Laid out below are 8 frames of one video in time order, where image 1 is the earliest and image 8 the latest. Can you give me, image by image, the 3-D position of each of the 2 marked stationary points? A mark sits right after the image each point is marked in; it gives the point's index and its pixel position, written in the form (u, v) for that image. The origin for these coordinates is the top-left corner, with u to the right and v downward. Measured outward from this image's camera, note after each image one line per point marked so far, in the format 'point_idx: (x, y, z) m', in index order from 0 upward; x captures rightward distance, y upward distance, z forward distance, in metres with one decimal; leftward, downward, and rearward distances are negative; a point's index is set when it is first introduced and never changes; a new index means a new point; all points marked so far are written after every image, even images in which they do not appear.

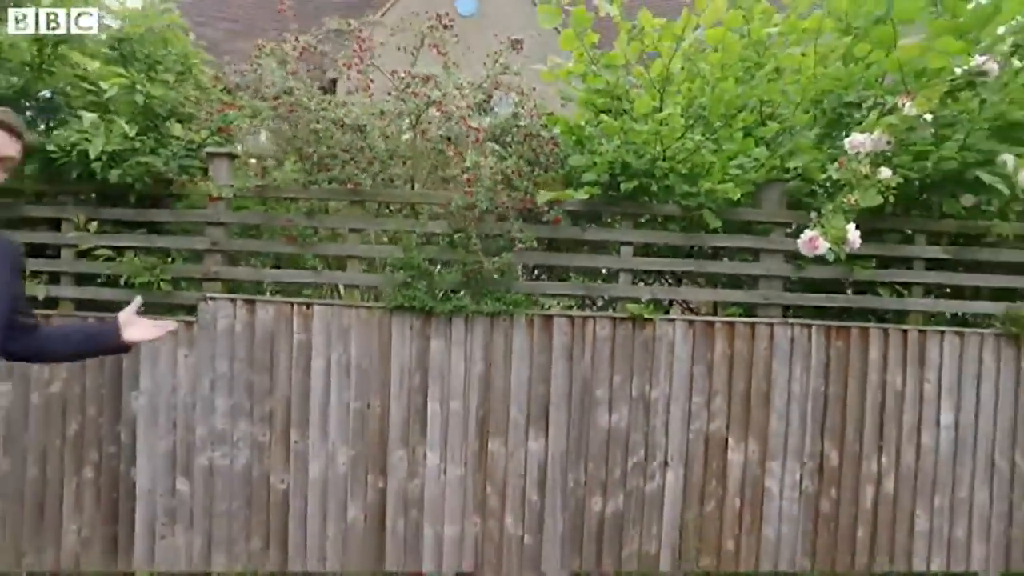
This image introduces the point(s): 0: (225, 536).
0: (-1.4, -1.2, +3.3) m
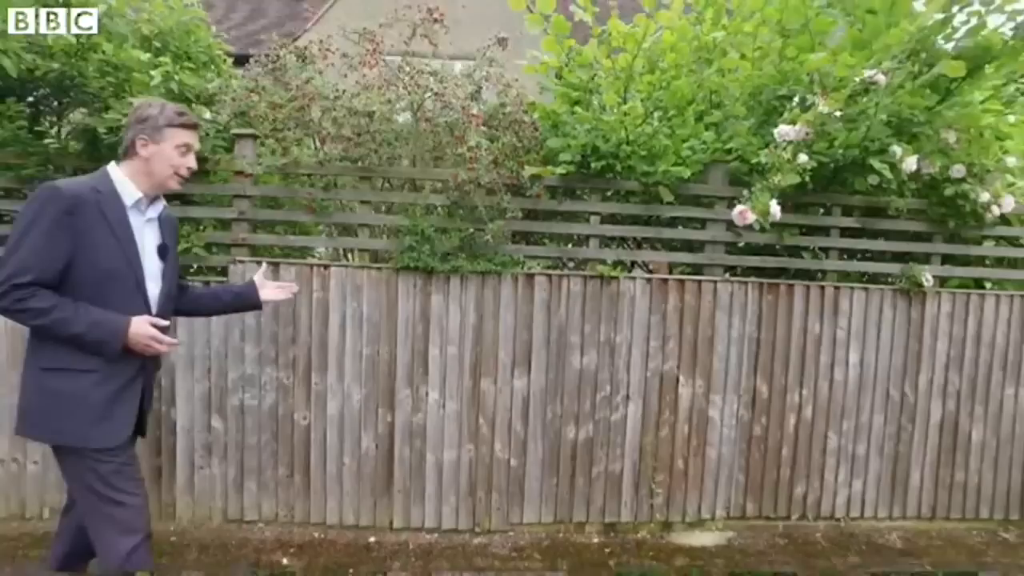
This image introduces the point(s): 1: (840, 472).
0: (-1.5, -1.0, +3.8) m
1: (+2.0, -1.1, +4.0) m
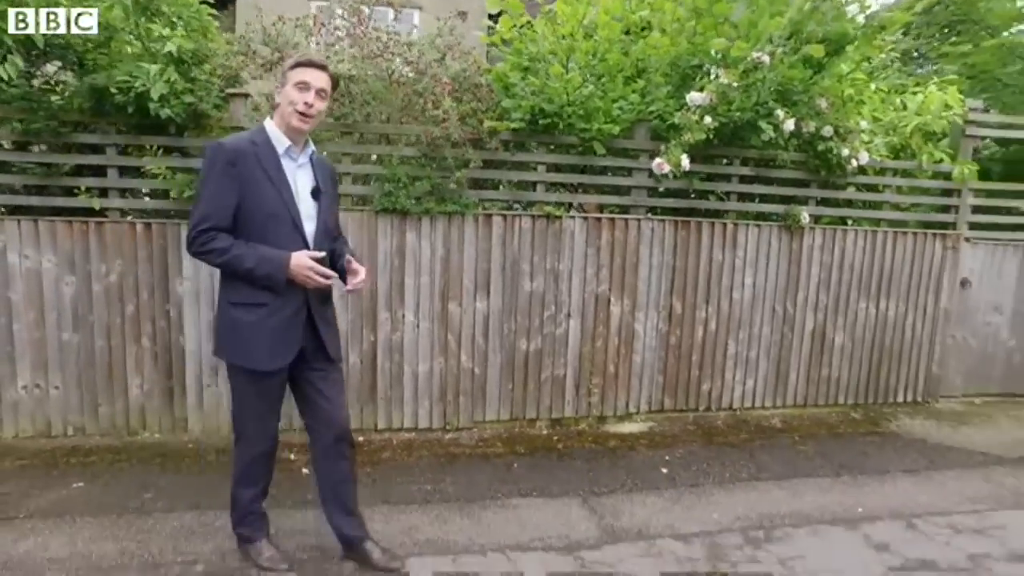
0: (-1.7, -0.6, +4.5) m
1: (+1.7, -0.6, +5.1) m
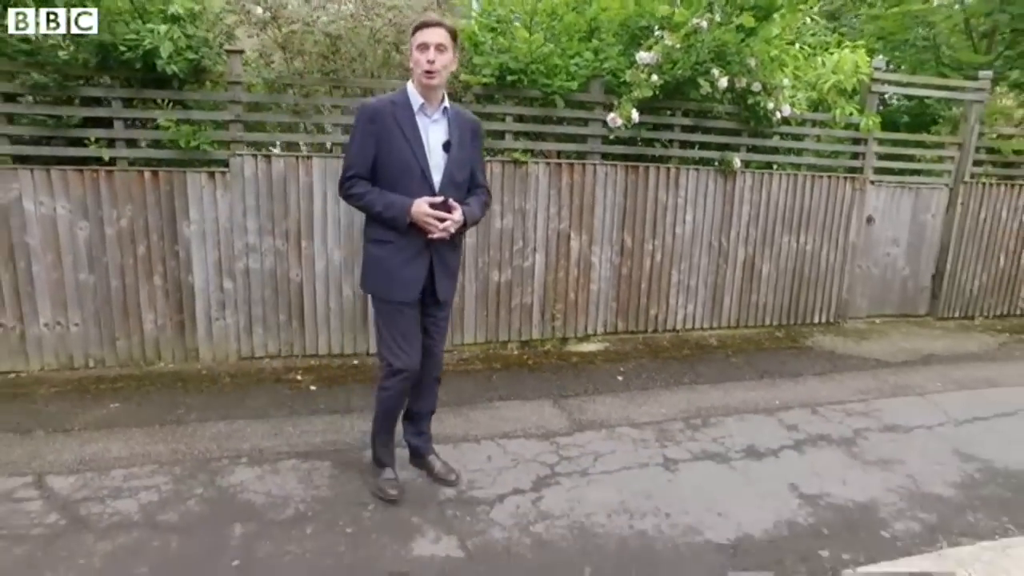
0: (-1.9, -0.2, +5.0) m
1: (+1.5, -0.1, +5.9) m
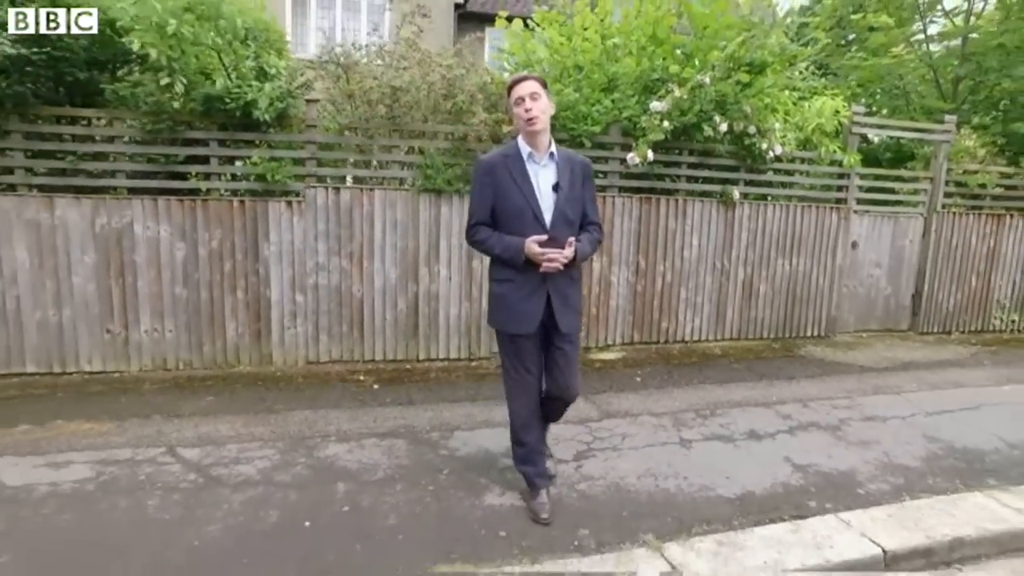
0: (-1.6, -0.3, +5.8) m
1: (+1.8, -0.2, +6.7) m
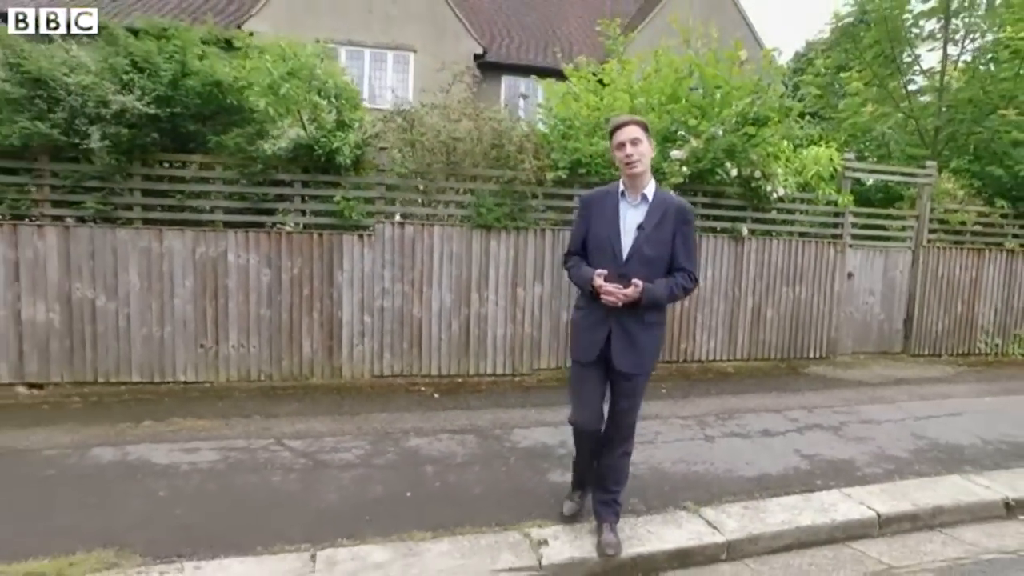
0: (-1.2, -0.5, +6.6) m
1: (+2.2, -0.5, +7.5) m
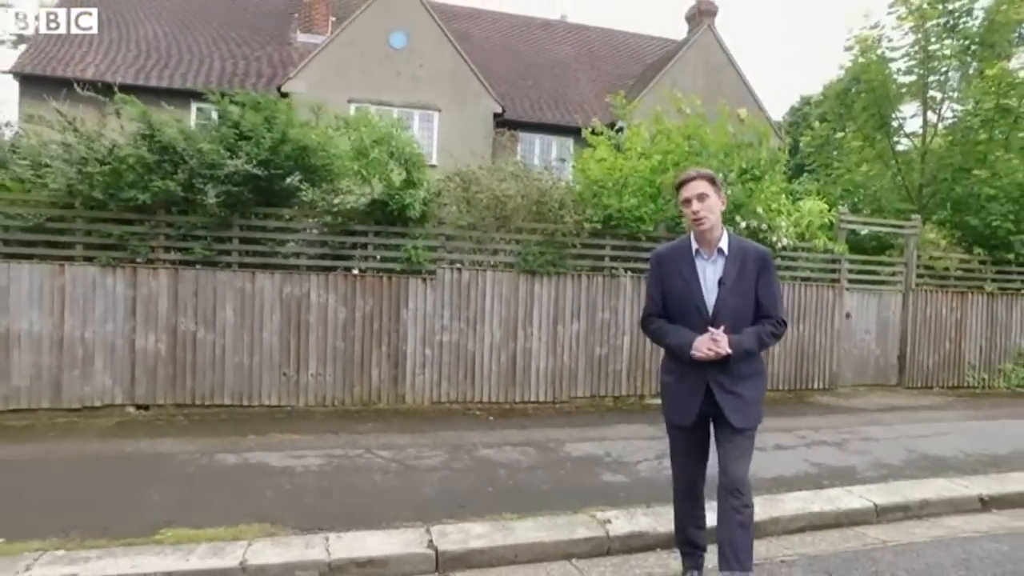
0: (-0.8, -1.0, +7.5) m
1: (+2.7, -1.0, +8.4) m
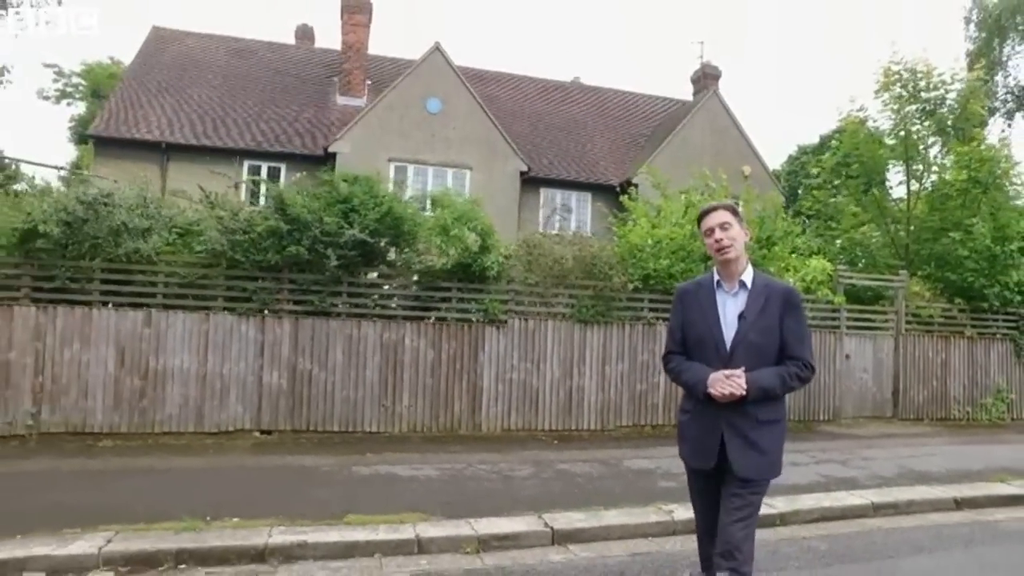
0: (0.0, -1.6, +9.0) m
1: (+3.4, -1.7, +9.9) m
